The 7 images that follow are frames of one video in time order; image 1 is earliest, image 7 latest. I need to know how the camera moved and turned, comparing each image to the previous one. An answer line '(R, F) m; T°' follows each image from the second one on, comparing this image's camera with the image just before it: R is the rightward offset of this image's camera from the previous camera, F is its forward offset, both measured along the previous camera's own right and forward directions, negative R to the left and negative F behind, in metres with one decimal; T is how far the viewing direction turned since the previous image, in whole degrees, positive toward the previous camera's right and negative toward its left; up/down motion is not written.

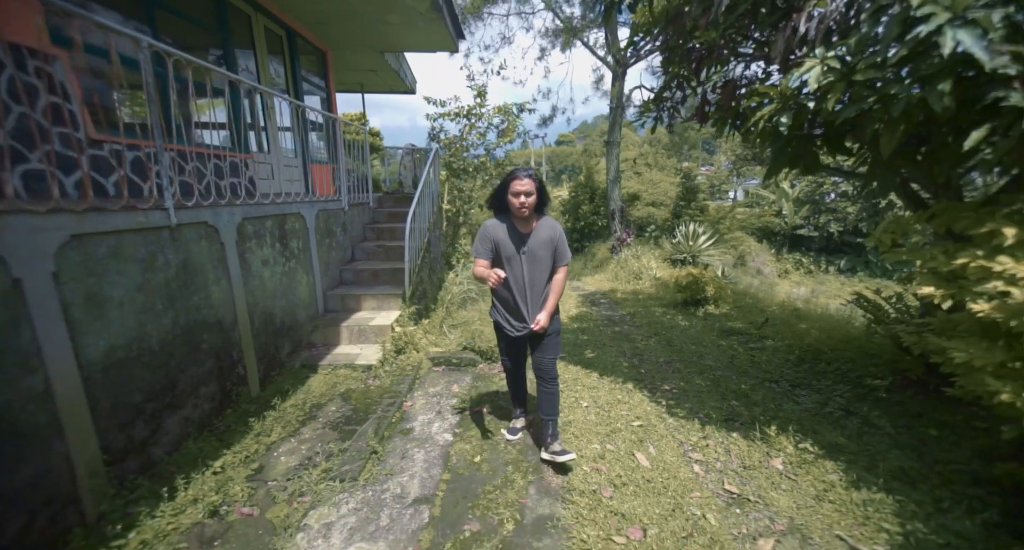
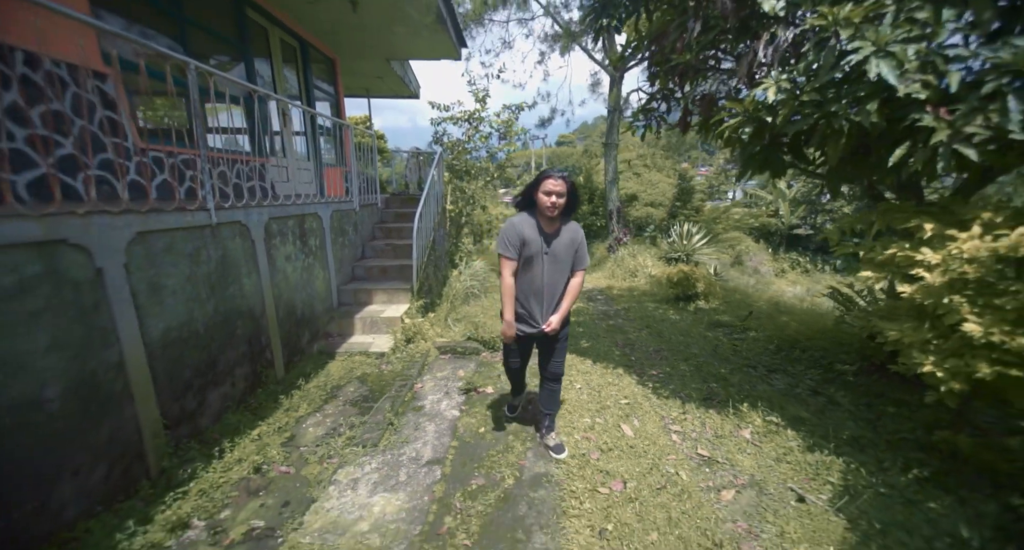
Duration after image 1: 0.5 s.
(0.0, -0.4) m; 0°
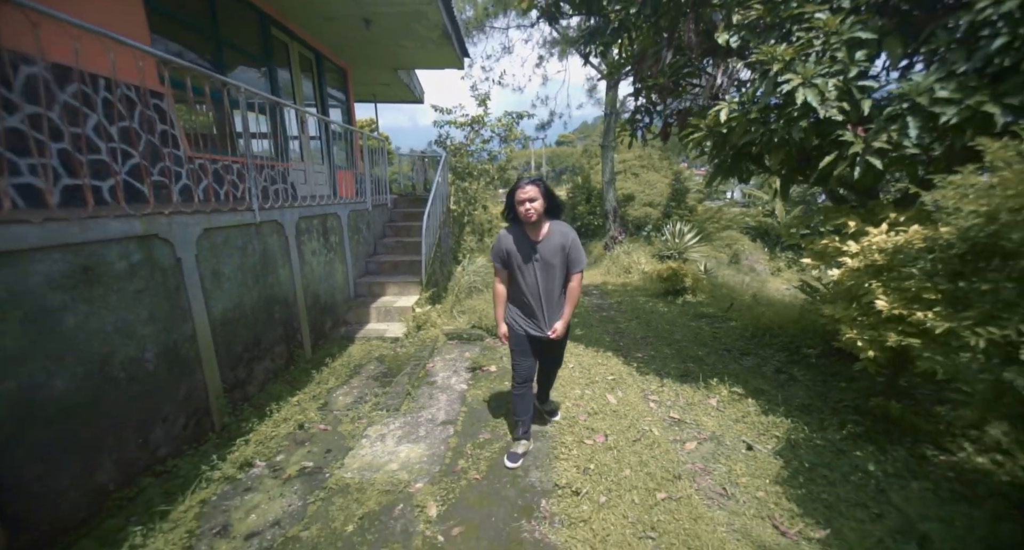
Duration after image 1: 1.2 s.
(0.0, -0.5) m; 0°
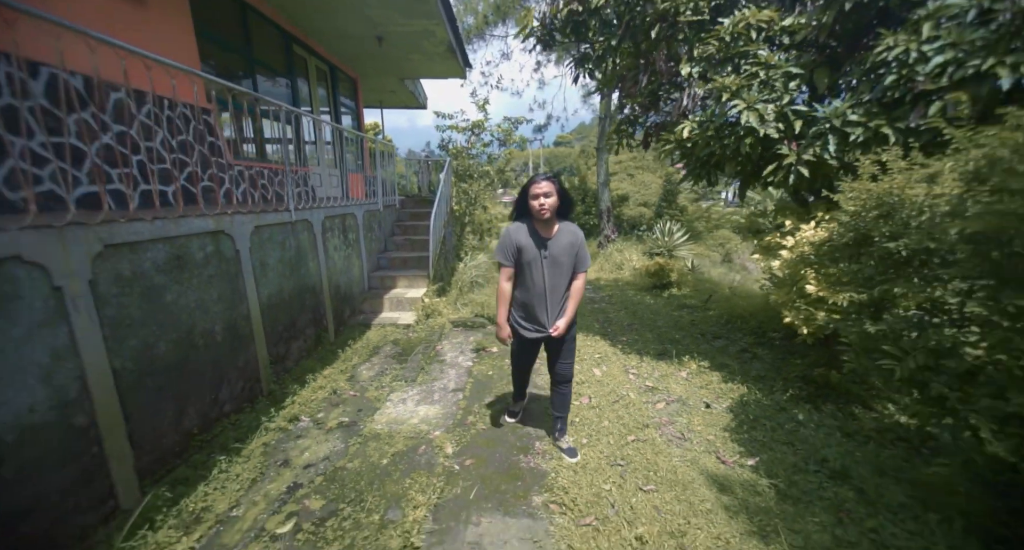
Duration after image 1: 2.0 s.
(0.0, -0.6) m; 0°
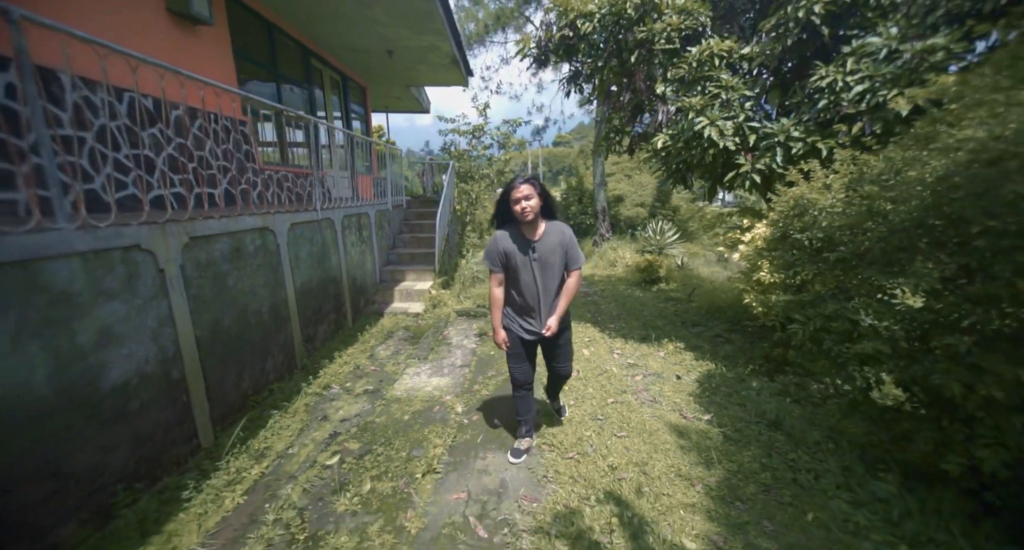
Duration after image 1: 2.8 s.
(0.0, -0.6) m; 0°
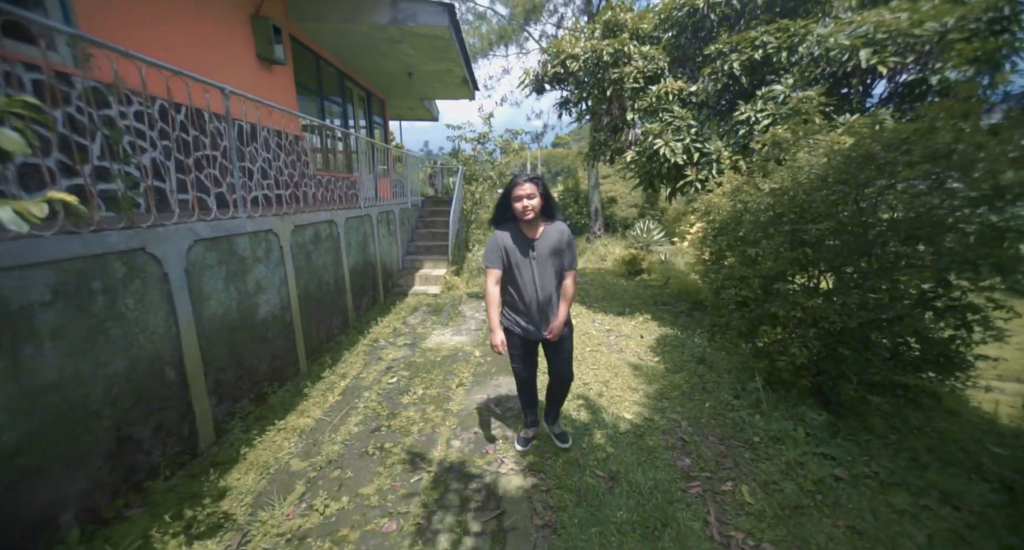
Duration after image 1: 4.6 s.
(-0.1, -1.2) m; 0°
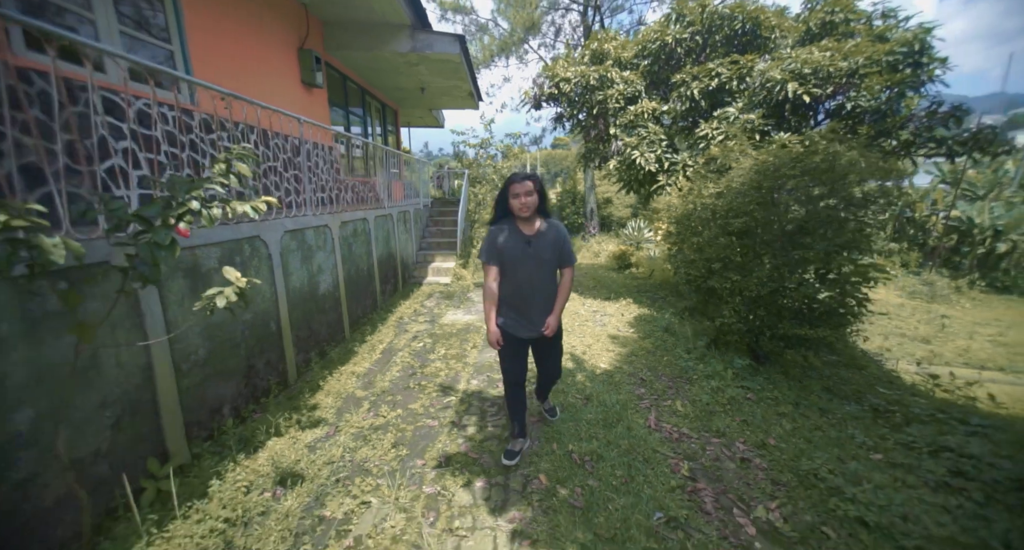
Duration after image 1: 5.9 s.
(0.0, -1.0) m; 0°
